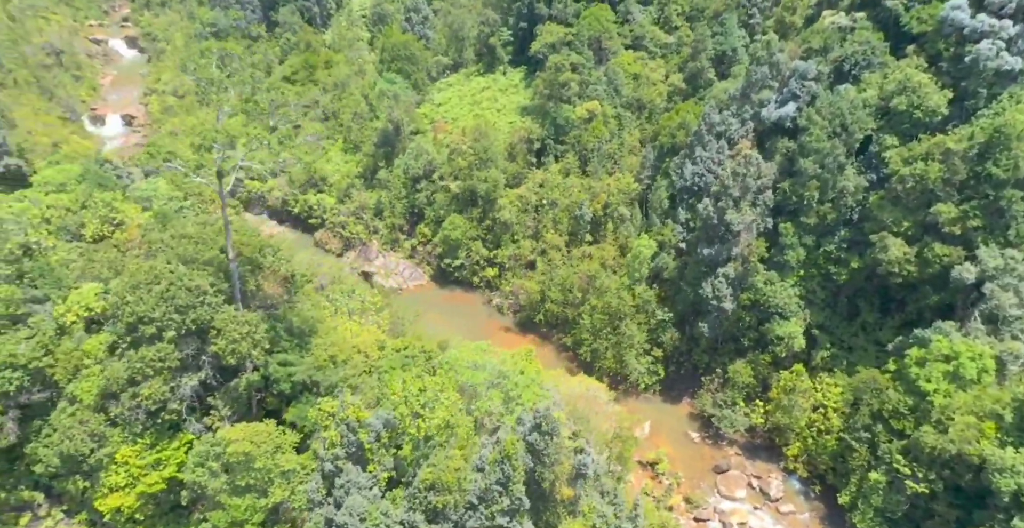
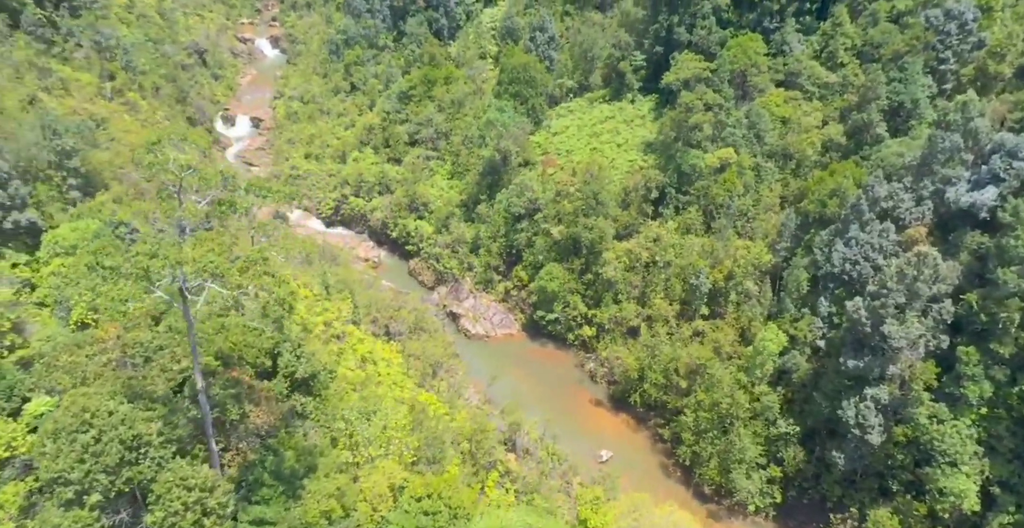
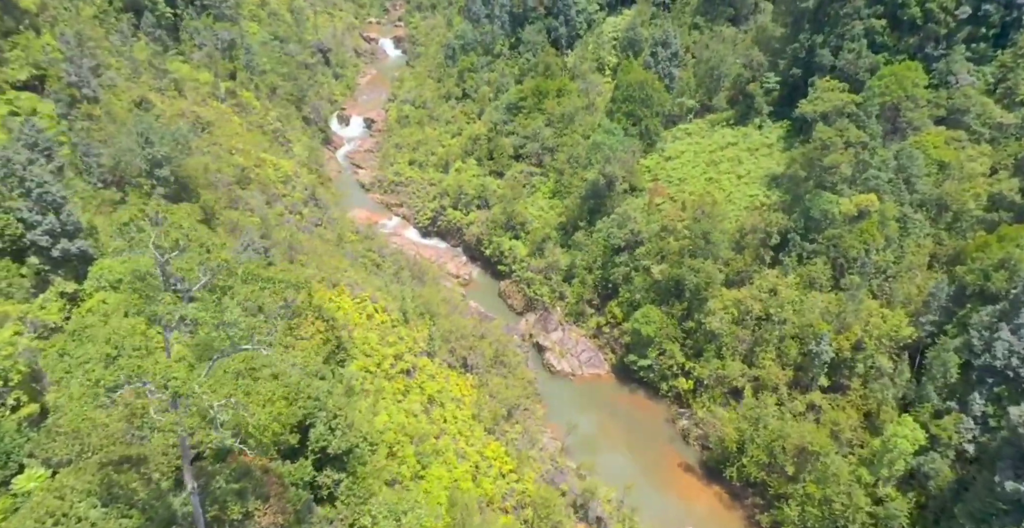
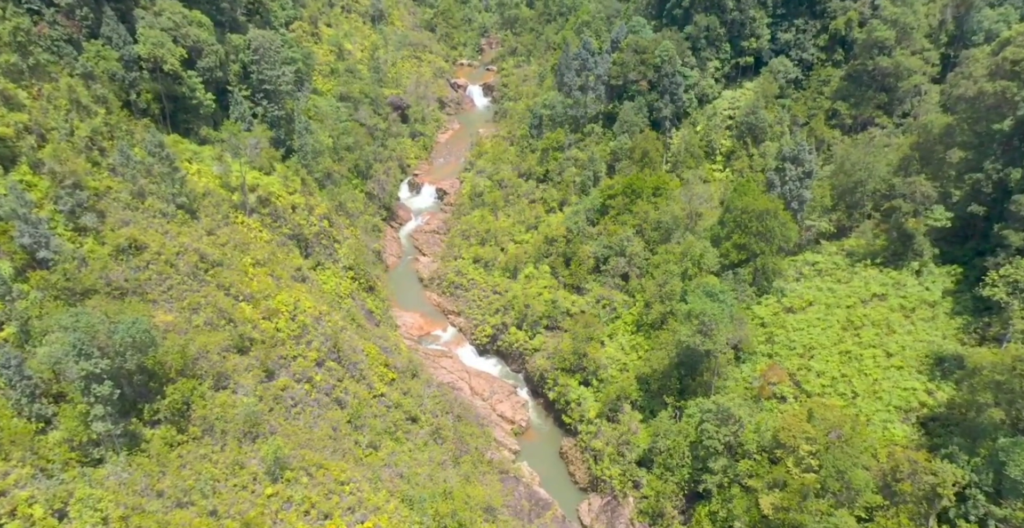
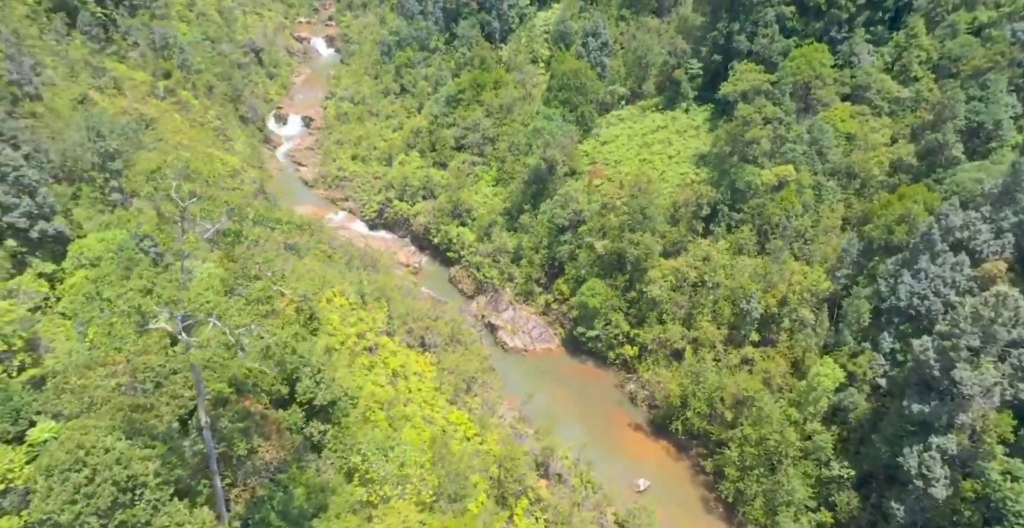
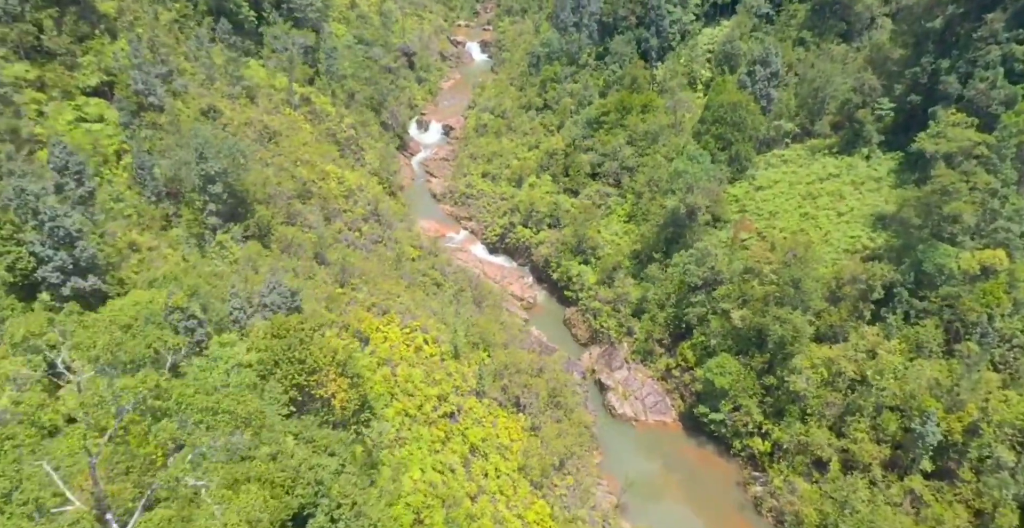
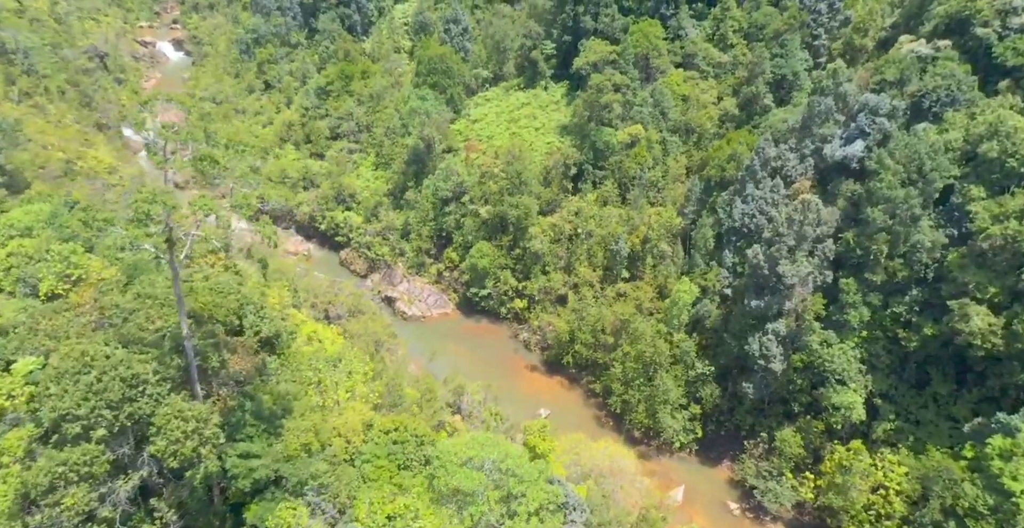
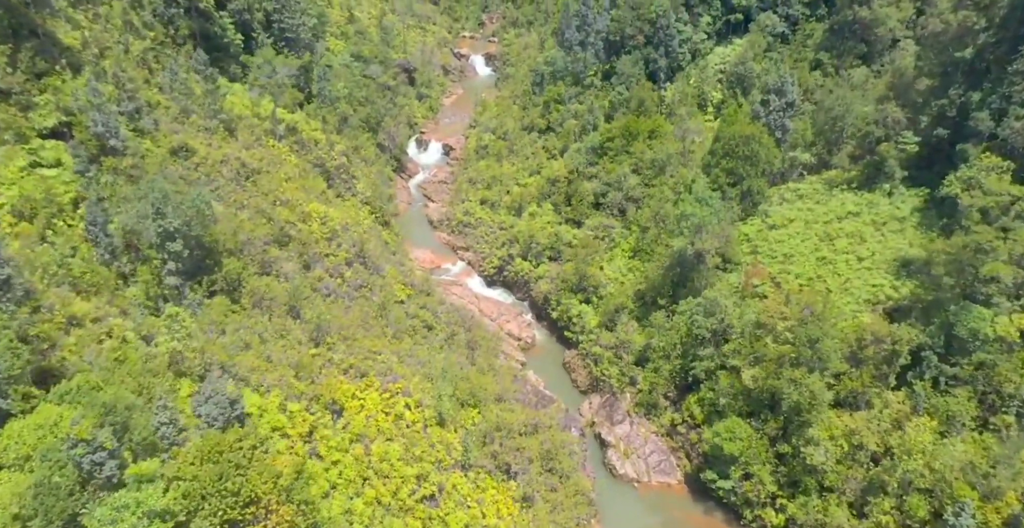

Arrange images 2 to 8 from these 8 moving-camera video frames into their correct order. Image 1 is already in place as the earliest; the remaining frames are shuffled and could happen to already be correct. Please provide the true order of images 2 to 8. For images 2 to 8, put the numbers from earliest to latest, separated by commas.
7, 2, 5, 3, 6, 8, 4
